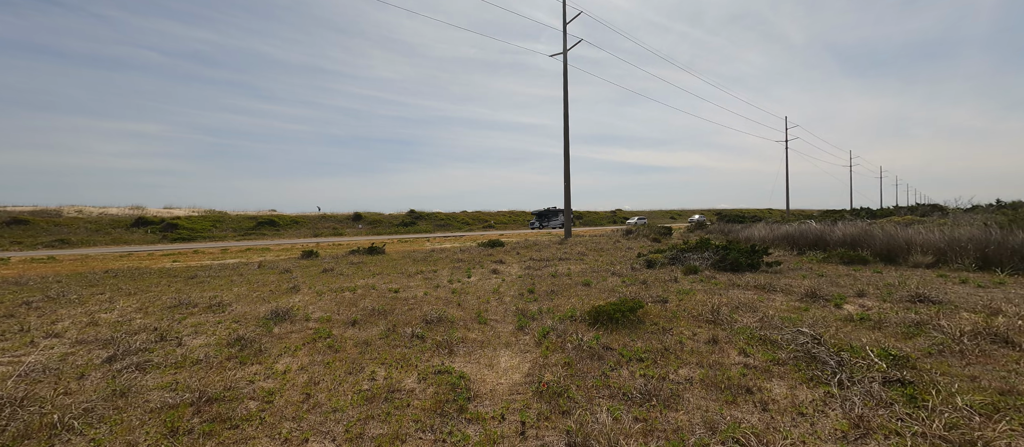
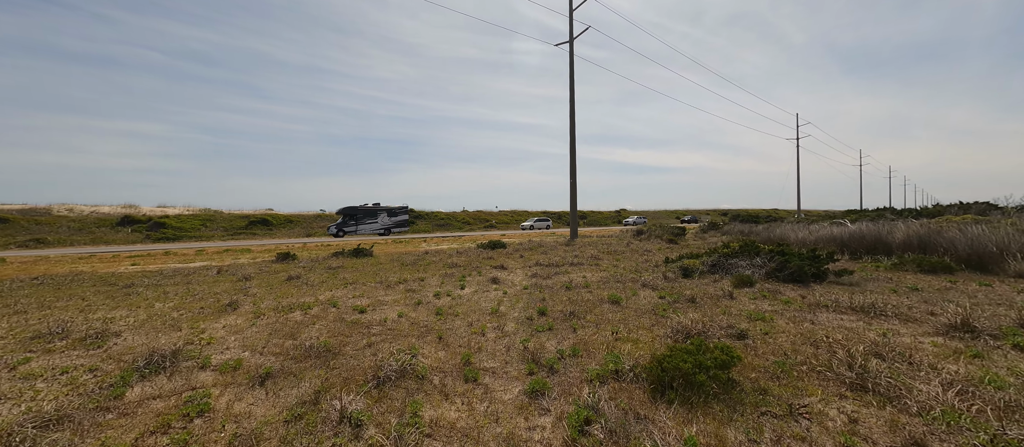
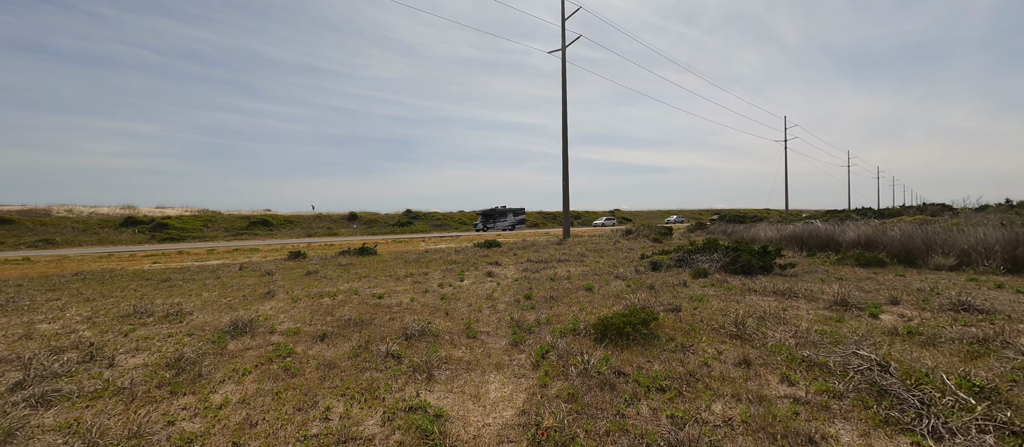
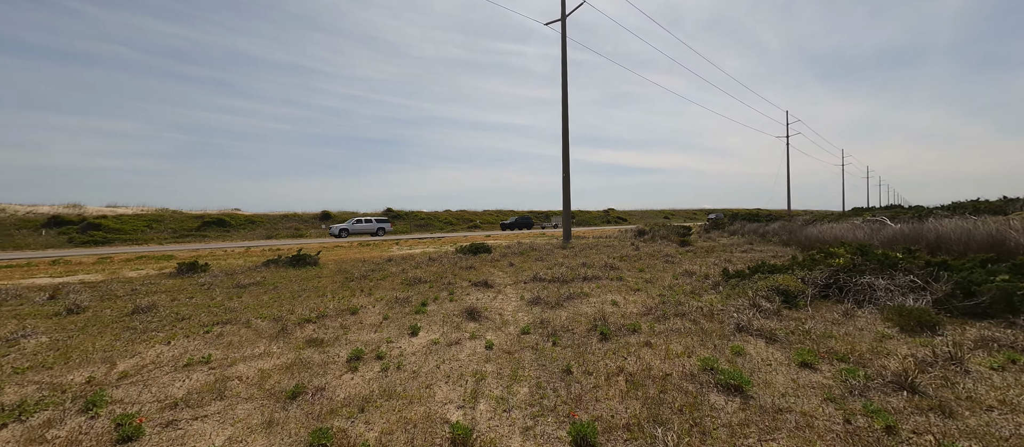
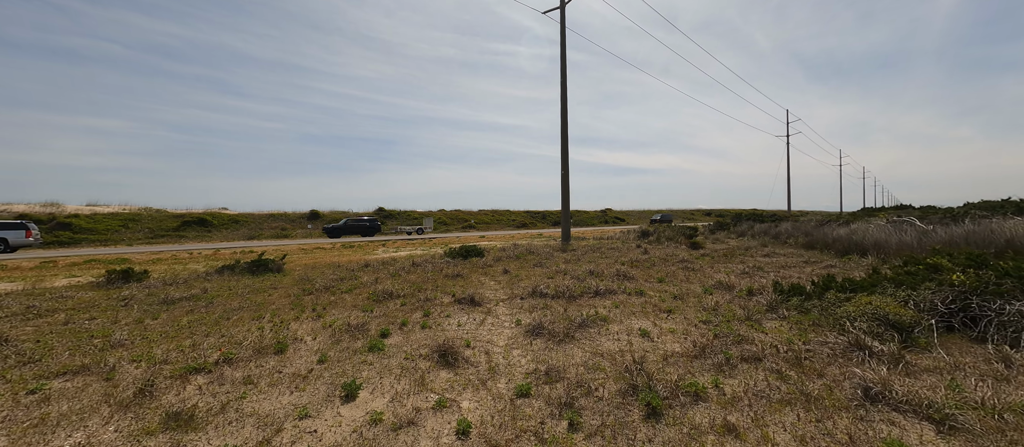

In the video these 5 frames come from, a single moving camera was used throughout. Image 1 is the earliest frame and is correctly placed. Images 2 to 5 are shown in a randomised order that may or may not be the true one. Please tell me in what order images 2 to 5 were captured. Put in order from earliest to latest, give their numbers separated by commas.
3, 2, 4, 5
